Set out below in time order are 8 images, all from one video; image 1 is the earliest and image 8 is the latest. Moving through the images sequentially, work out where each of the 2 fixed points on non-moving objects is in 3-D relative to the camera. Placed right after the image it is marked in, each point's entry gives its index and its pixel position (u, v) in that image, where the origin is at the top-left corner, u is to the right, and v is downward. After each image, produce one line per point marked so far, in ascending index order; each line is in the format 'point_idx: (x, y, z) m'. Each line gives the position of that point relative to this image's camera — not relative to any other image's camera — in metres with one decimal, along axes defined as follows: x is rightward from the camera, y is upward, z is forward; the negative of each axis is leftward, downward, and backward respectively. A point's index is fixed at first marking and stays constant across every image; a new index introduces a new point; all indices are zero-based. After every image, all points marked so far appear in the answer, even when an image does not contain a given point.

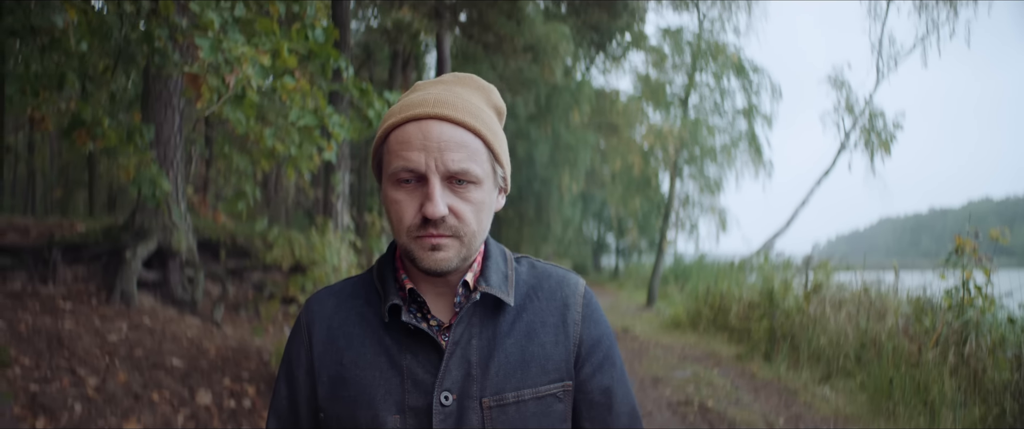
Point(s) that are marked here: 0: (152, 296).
0: (-2.7, -0.6, +5.1) m
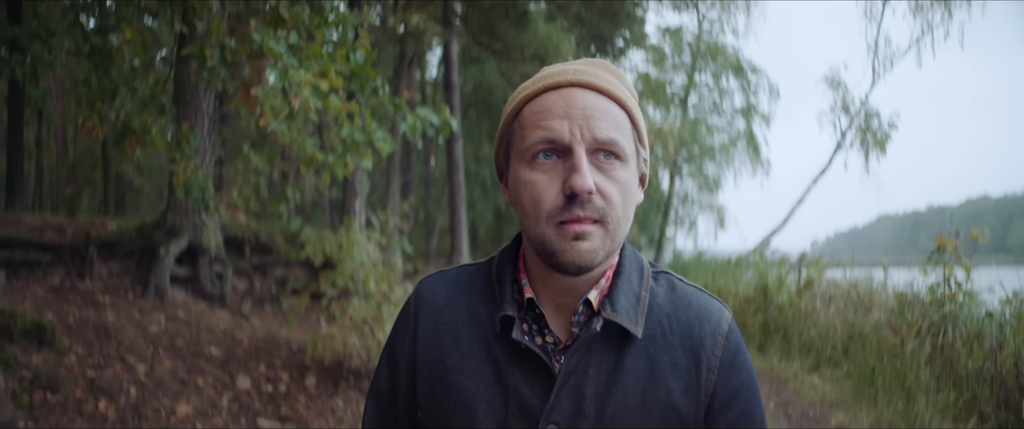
0: (-2.6, -0.6, +5.4) m
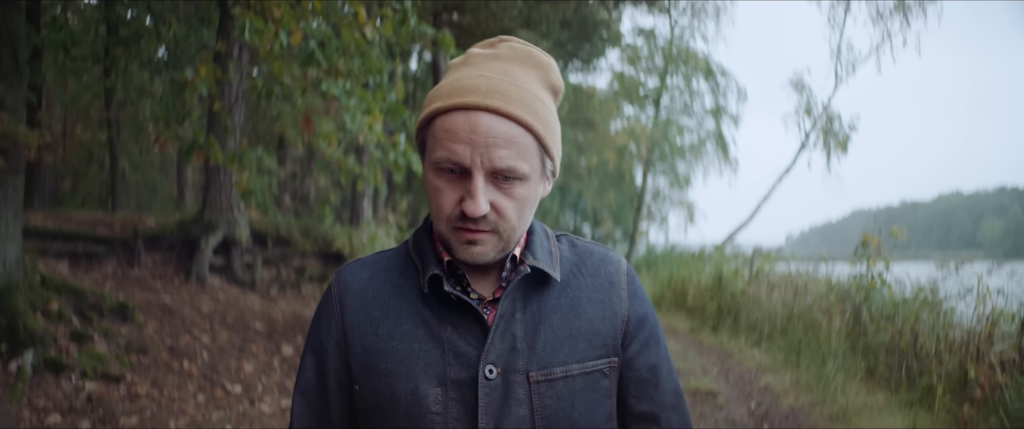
0: (-2.7, -0.6, +6.3) m
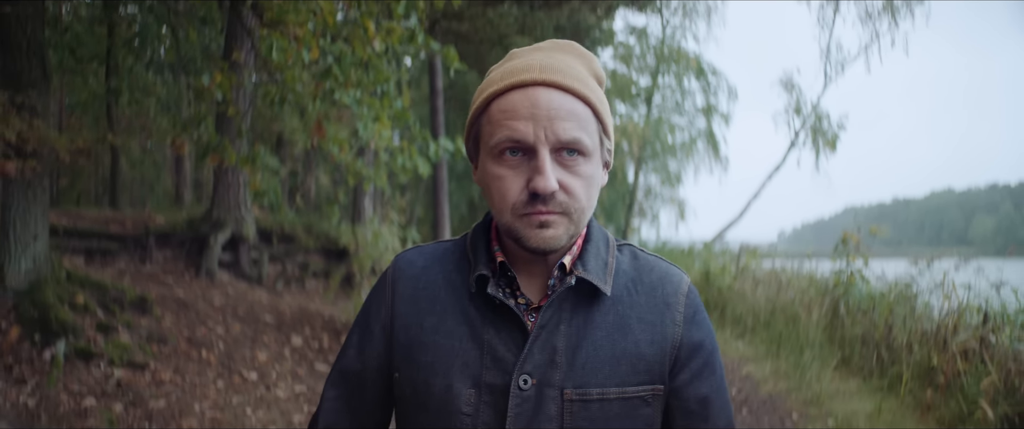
0: (-2.7, -0.5, +6.6) m
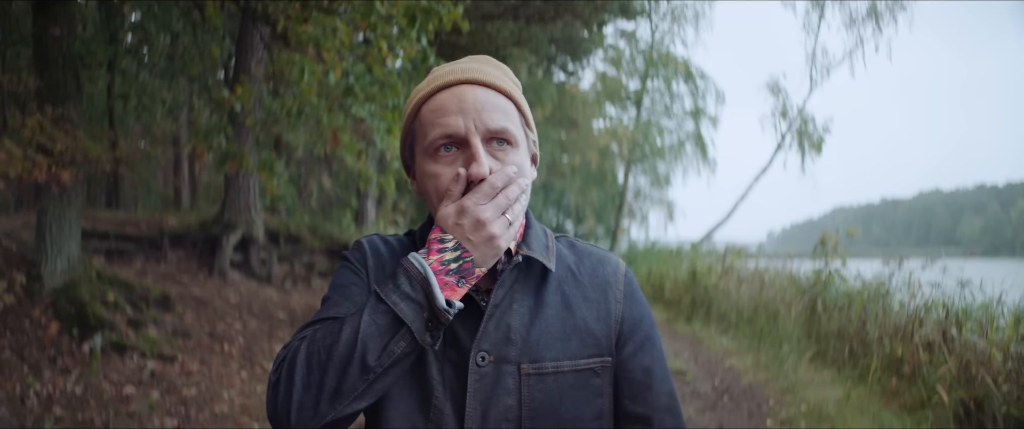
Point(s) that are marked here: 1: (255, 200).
0: (-2.7, -0.6, +7.0) m
1: (-2.6, +0.1, +7.1) m
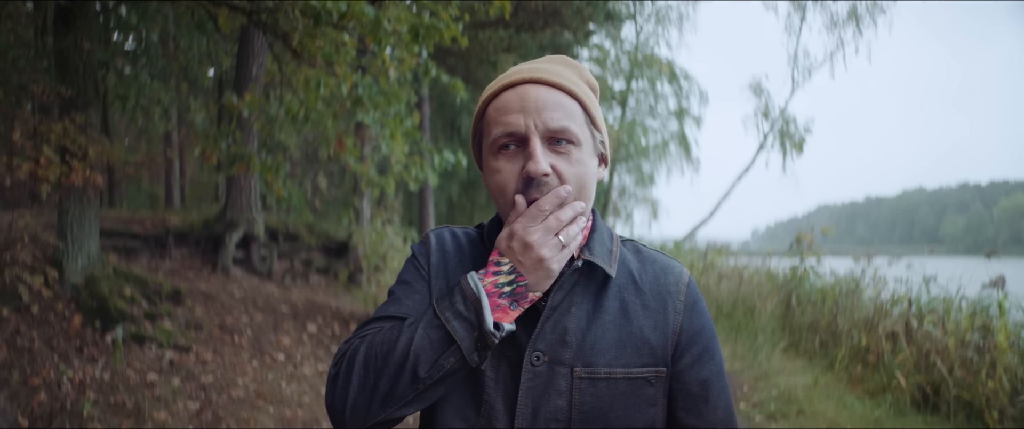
0: (-2.8, -0.6, +7.2) m
1: (-2.7, +0.2, +7.4) m
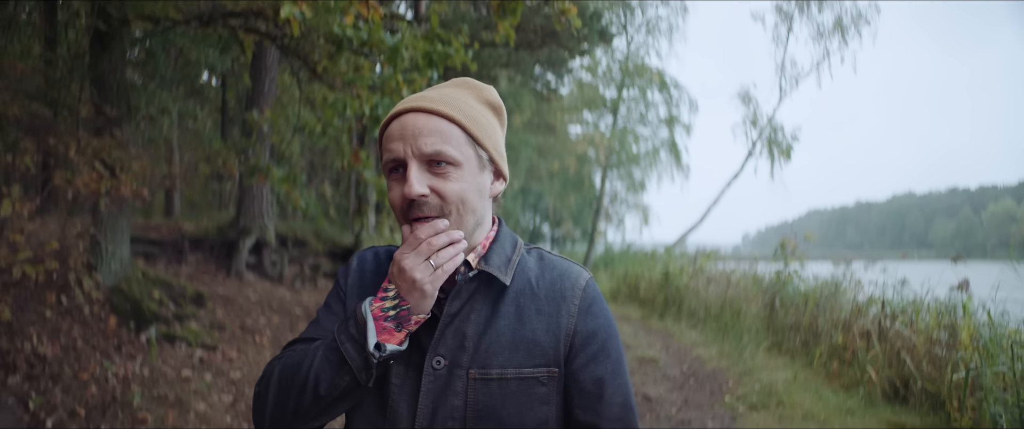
0: (-2.8, -0.6, +7.6) m
1: (-2.7, +0.1, +7.8) m
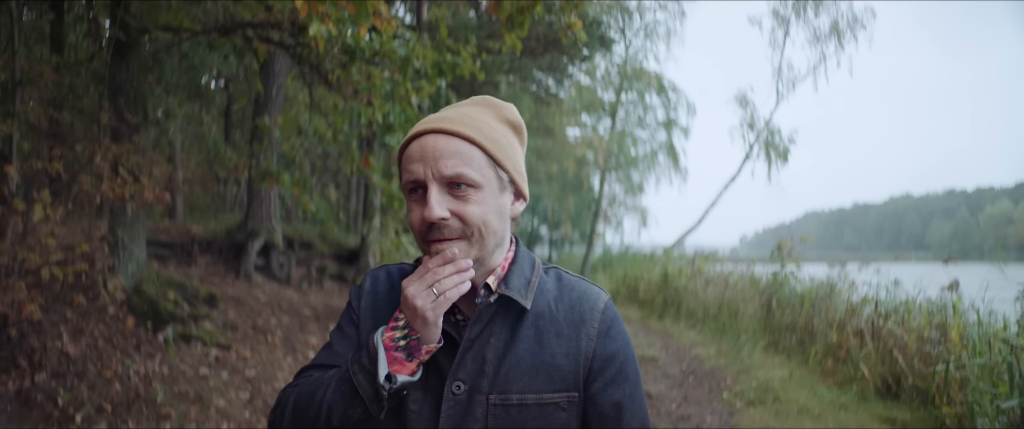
0: (-2.8, -0.7, +7.8) m
1: (-2.7, 0.0, +7.9) m
